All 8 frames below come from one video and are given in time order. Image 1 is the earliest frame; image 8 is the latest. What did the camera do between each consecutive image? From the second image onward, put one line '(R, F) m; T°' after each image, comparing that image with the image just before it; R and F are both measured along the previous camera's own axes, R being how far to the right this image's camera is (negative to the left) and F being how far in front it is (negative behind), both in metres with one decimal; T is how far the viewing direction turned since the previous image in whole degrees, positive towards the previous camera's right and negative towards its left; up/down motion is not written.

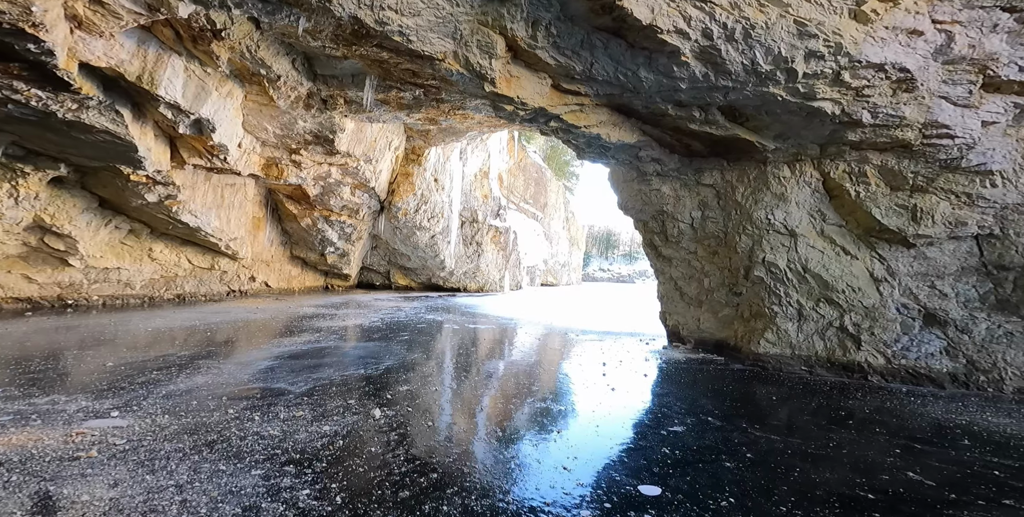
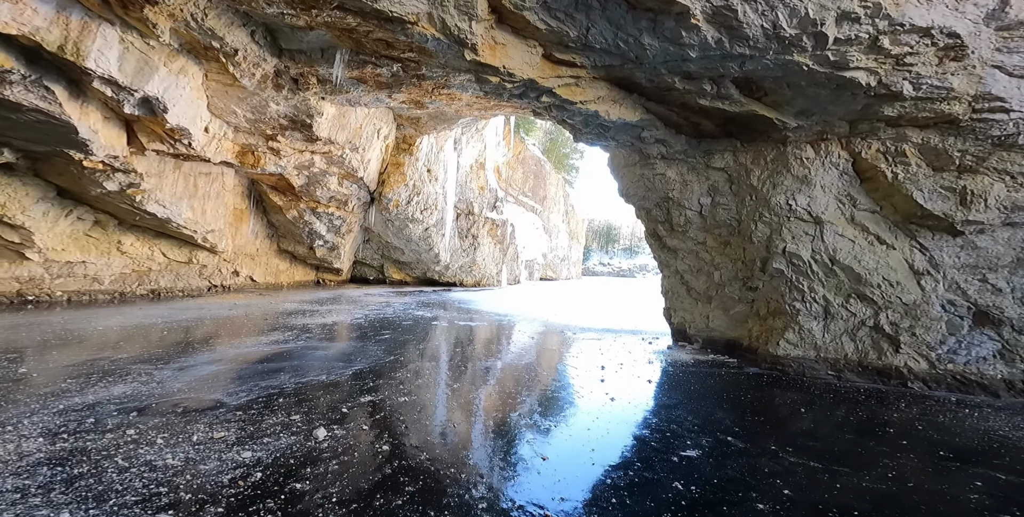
(+0.1, +0.7) m; 0°
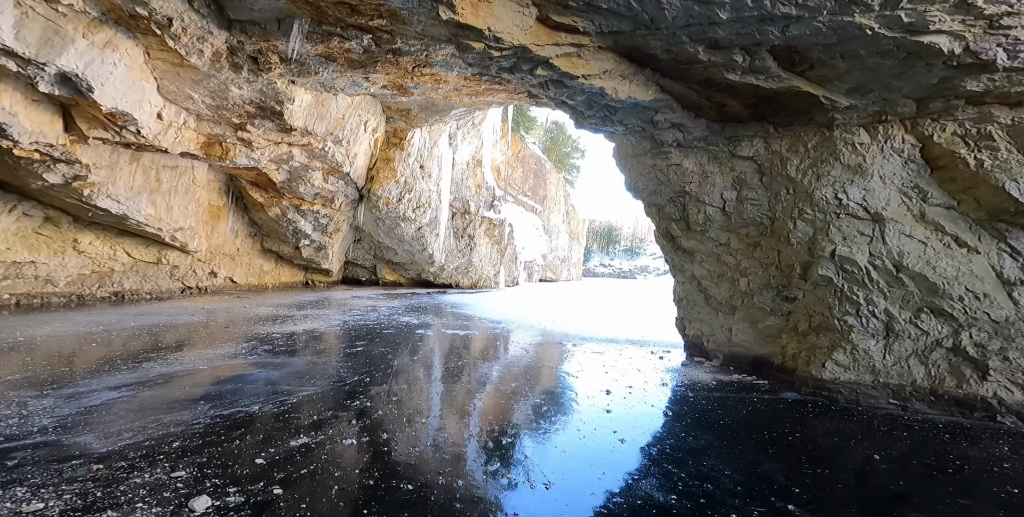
(+0.1, +0.9) m; 0°
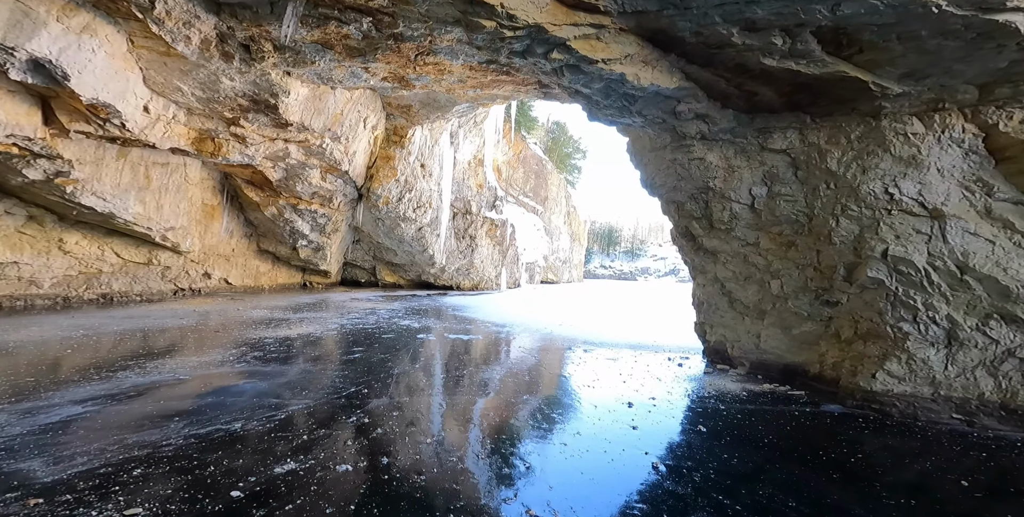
(-0.1, +0.4) m; 0°
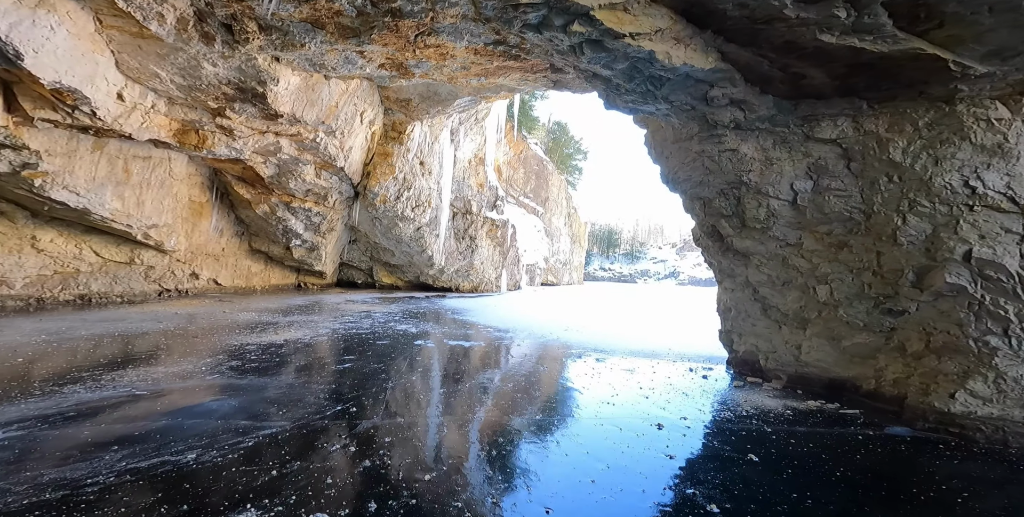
(-0.1, +0.6) m; 0°
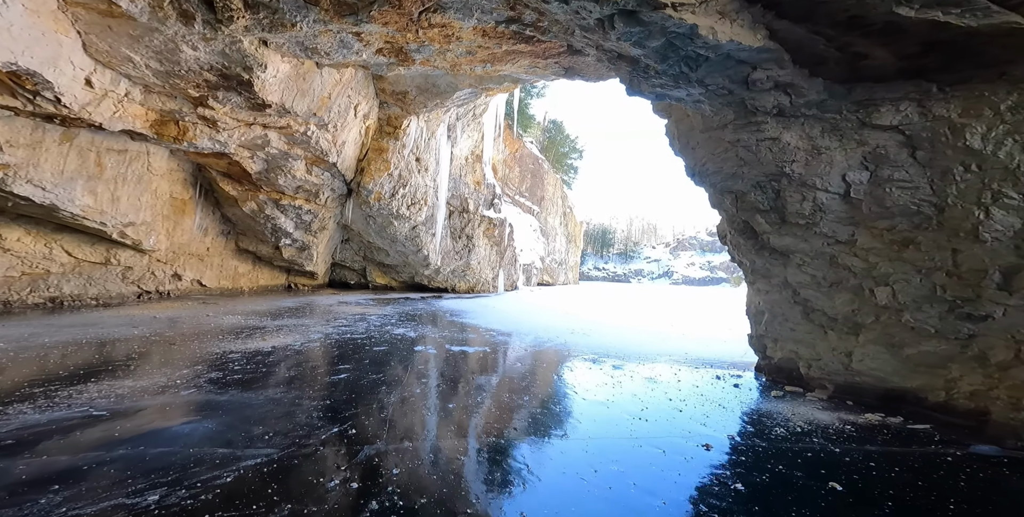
(-0.3, +0.5) m; +1°
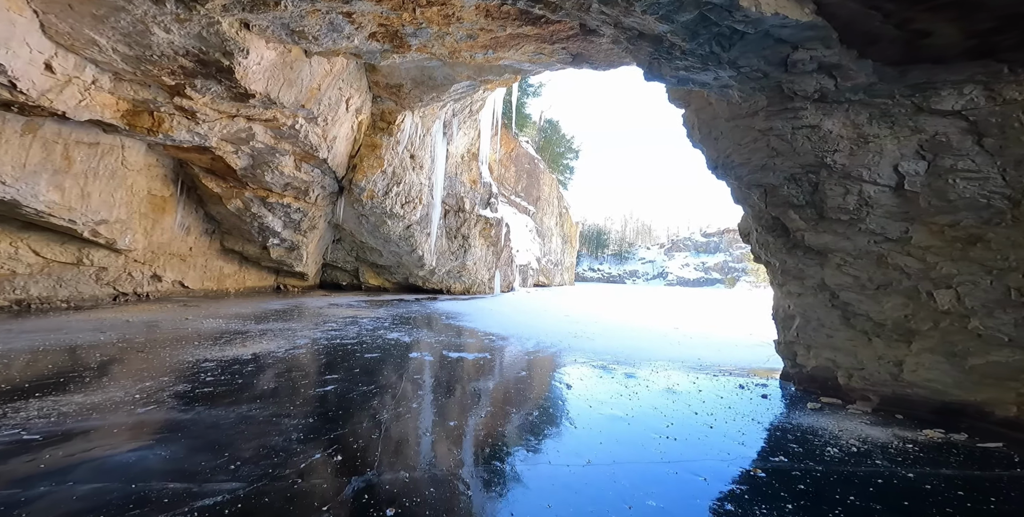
(-0.2, +0.4) m; +1°
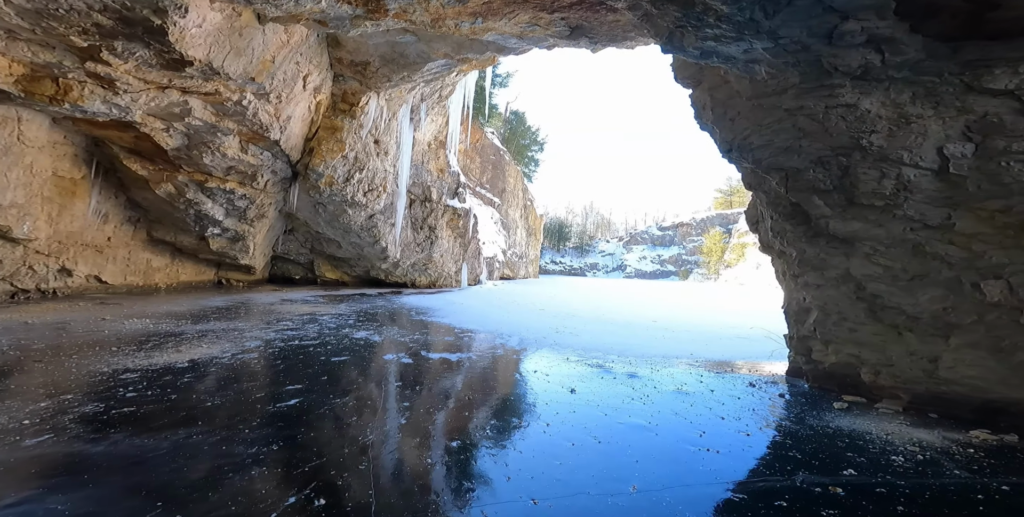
(-0.4, +0.5) m; +5°
